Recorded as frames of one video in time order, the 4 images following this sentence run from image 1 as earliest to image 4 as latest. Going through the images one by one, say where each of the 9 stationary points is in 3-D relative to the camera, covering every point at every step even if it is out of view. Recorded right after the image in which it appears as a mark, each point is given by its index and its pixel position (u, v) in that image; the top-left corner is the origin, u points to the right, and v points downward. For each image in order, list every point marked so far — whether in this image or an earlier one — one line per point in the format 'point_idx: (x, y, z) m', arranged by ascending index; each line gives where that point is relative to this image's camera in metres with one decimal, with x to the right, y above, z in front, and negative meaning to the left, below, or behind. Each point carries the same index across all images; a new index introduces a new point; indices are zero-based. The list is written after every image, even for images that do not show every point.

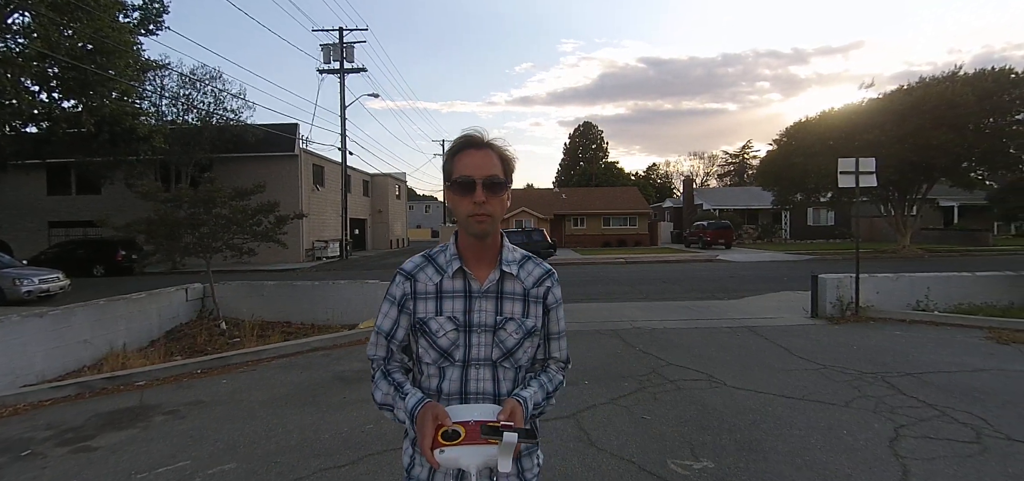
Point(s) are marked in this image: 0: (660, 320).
0: (+3.3, -1.7, +9.0) m
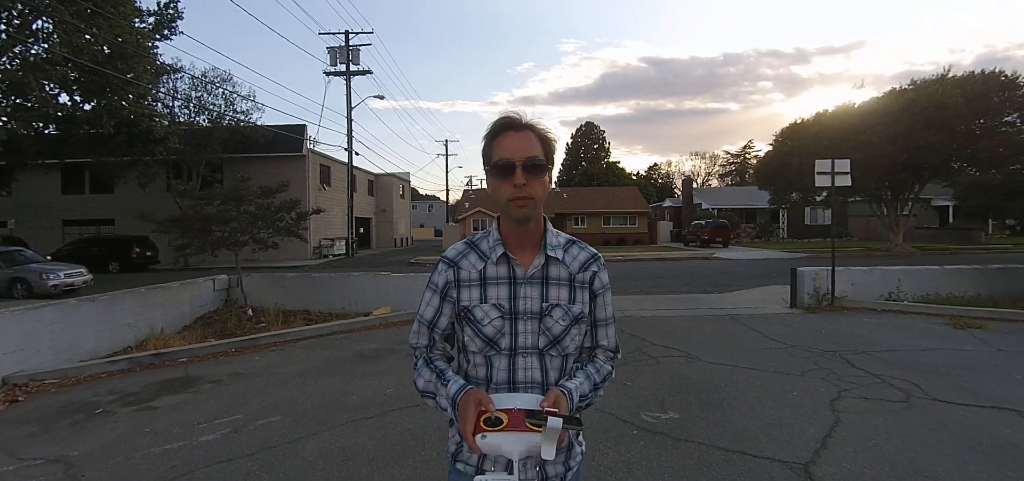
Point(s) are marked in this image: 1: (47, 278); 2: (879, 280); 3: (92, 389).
0: (+3.3, -1.6, +9.7) m
1: (-16.3, -1.3, +14.3) m
2: (+8.3, -0.9, +9.3) m
3: (-5.4, -1.9, +5.4) m
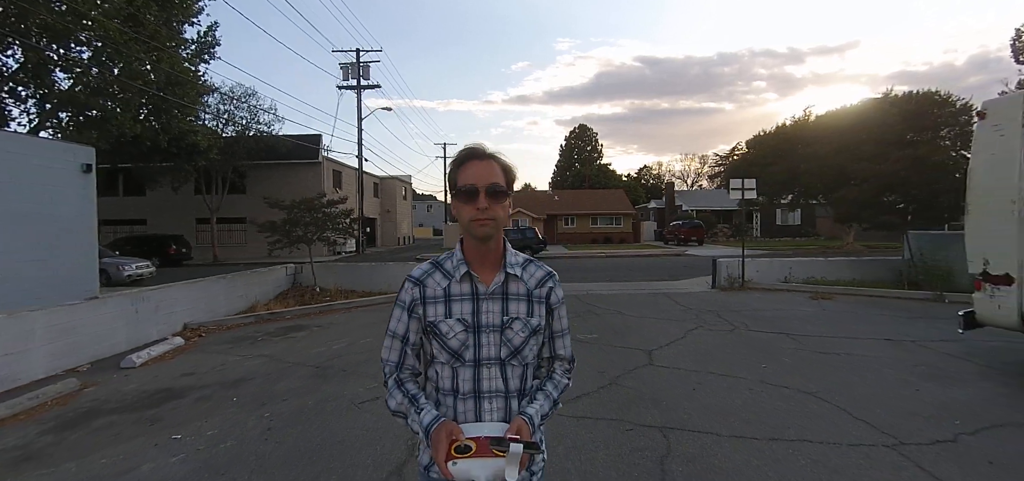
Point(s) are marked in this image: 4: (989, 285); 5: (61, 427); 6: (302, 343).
0: (+3.1, -1.6, +12.9) m
1: (-16.5, -1.2, +17.3) m
2: (+8.1, -0.8, +12.6) m
3: (-5.5, -1.8, +8.5) m
4: (+5.9, -0.6, +5.1) m
5: (-5.1, -2.1, +4.6) m
6: (-3.9, -1.9, +7.5) m
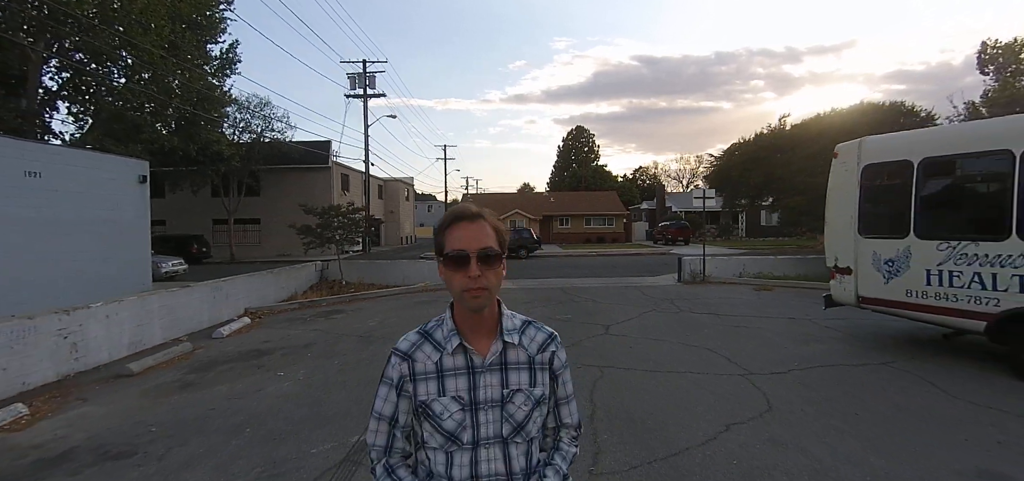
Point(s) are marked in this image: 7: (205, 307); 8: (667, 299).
0: (+3.0, -1.6, +15.0) m
1: (-16.7, -1.2, +19.4) m
2: (+8.0, -0.9, +14.8) m
3: (-5.7, -1.9, +10.6) m
4: (+5.8, -0.6, +7.3) m
5: (-5.2, -2.1, +6.7) m
6: (-4.0, -1.9, +9.6) m
7: (-7.1, -1.5, +9.4) m
8: (+4.3, -1.6, +11.4) m
